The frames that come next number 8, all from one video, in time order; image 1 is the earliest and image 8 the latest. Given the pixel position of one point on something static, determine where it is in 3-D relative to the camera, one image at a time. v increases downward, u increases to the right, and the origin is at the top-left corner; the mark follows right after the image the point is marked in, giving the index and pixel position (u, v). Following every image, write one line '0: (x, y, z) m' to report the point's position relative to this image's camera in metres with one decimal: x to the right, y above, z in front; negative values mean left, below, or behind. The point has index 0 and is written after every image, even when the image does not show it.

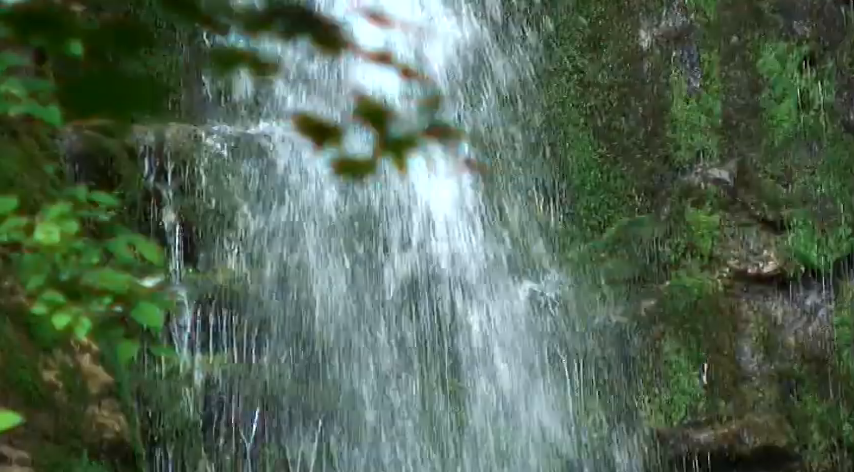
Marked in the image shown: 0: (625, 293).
0: (+1.2, -0.3, +8.2) m
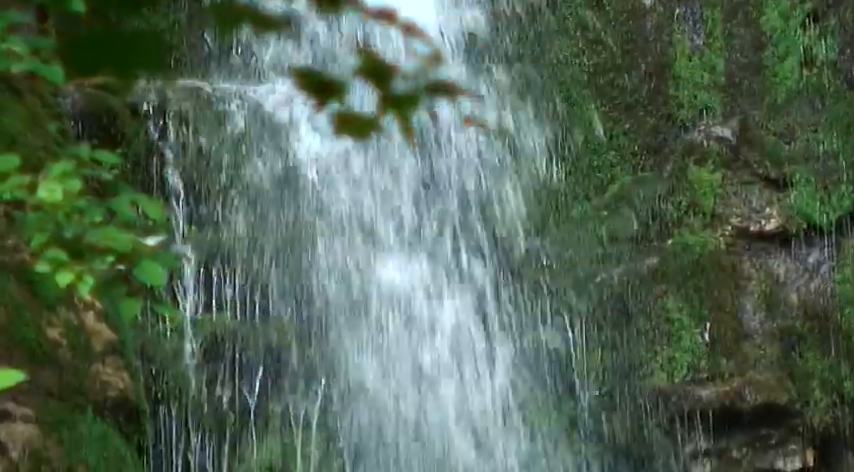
0: (+1.2, -0.1, +8.2) m
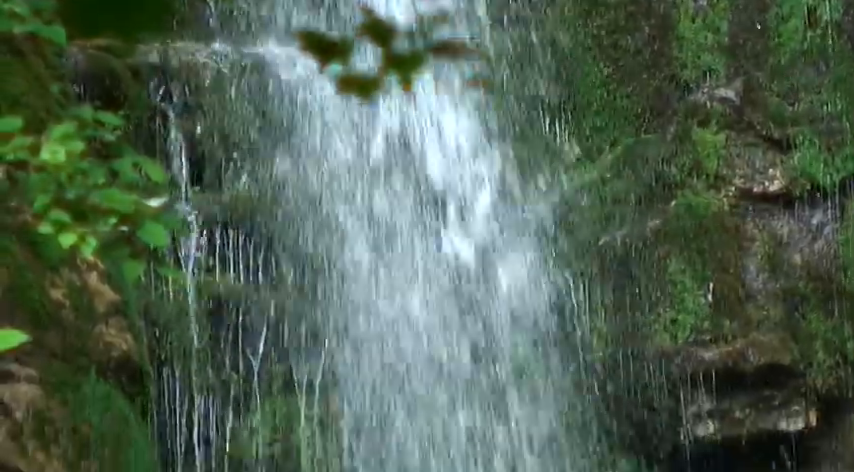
0: (+1.2, +0.1, +8.2) m
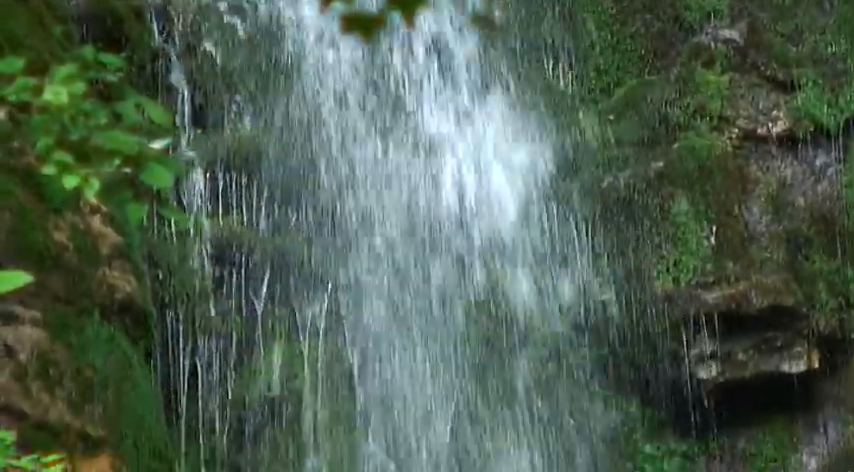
0: (+1.2, +0.5, +8.1) m
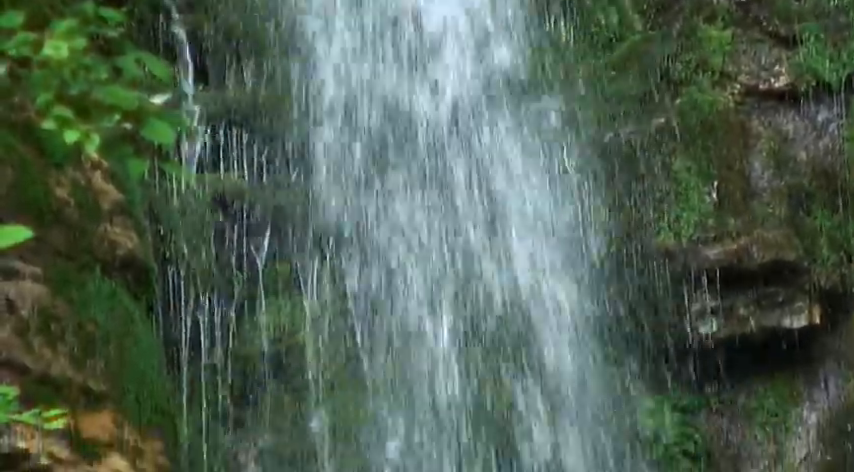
0: (+1.2, +0.7, +8.1) m
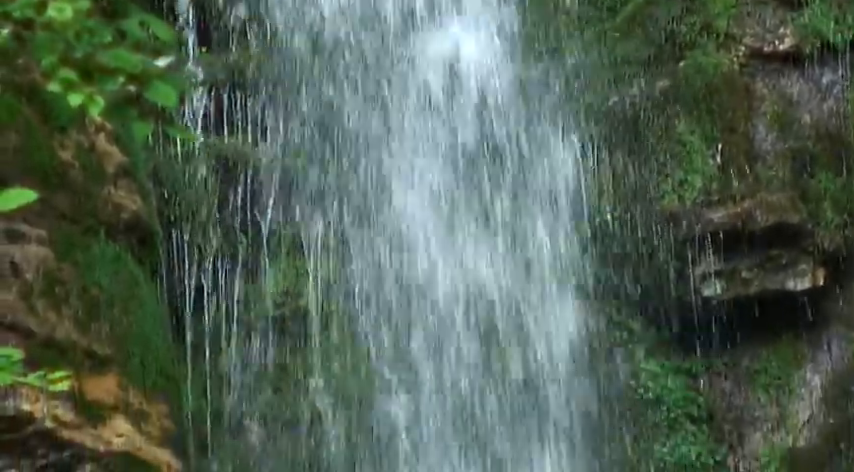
0: (+1.2, +0.9, +8.1) m
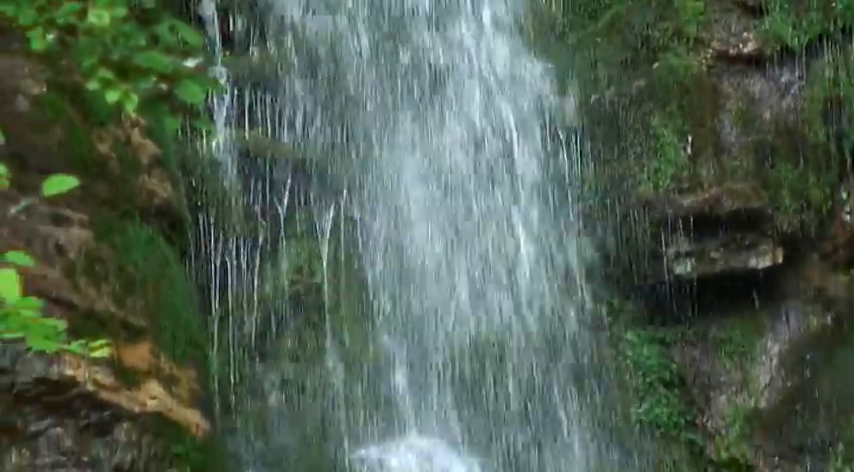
0: (+1.3, +1.0, +9.0) m
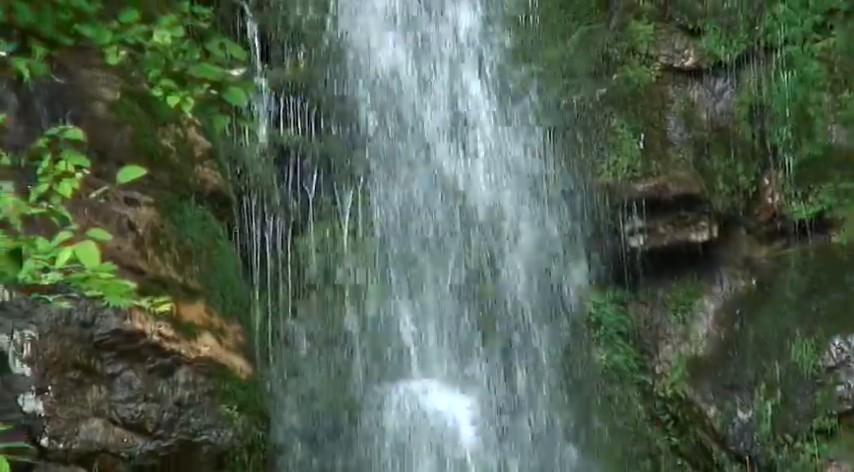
0: (+1.3, +1.2, +11.0) m
